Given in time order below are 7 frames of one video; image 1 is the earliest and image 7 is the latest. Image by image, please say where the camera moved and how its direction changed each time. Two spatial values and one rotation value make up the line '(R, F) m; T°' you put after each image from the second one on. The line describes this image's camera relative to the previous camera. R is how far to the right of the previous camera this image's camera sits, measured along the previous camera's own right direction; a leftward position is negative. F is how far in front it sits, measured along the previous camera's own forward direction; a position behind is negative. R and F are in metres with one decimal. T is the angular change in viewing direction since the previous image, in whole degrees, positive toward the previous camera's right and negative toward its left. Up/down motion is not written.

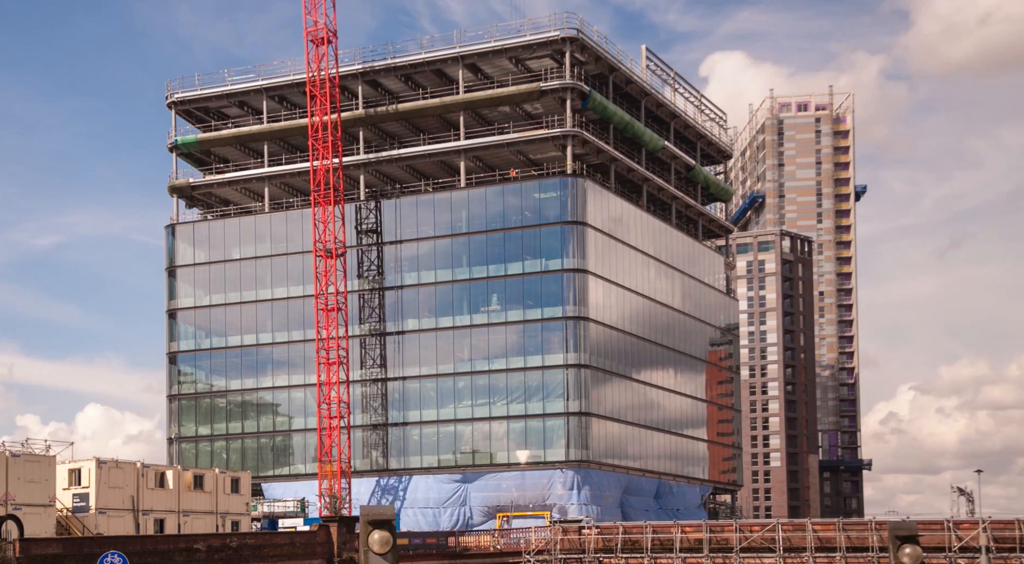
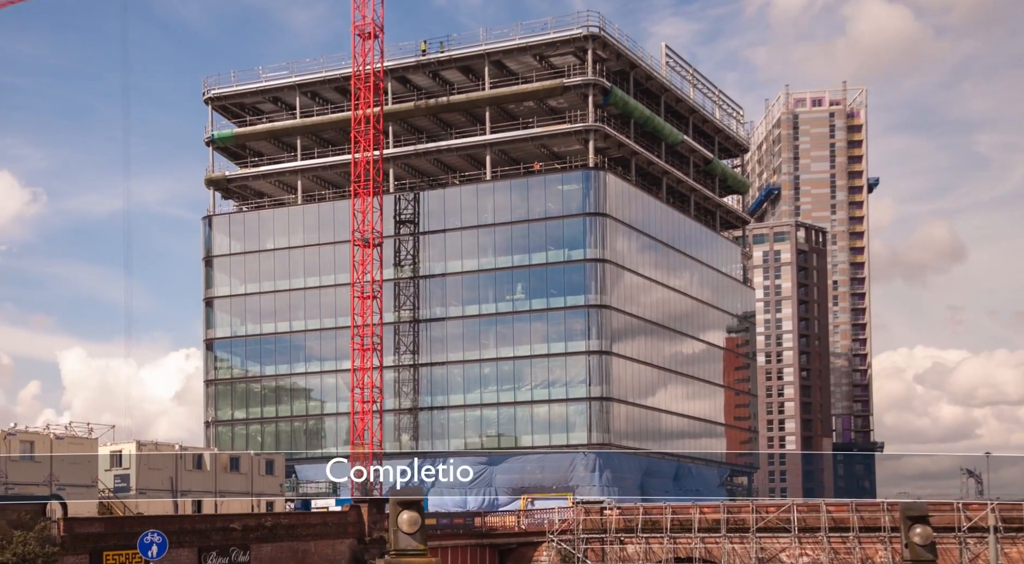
(-0.2, -3.5) m; -1°
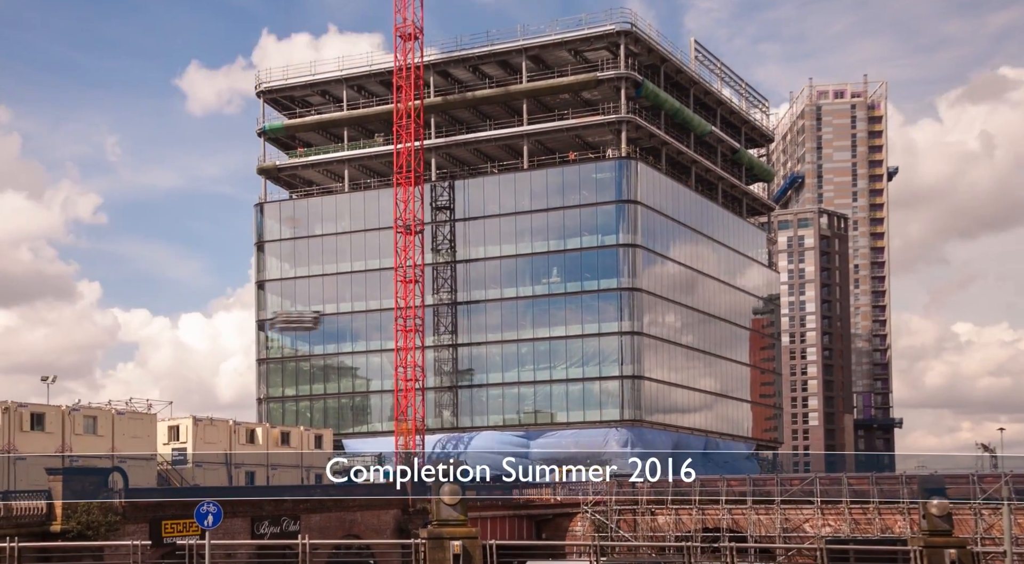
(-0.3, -5.2) m; -1°
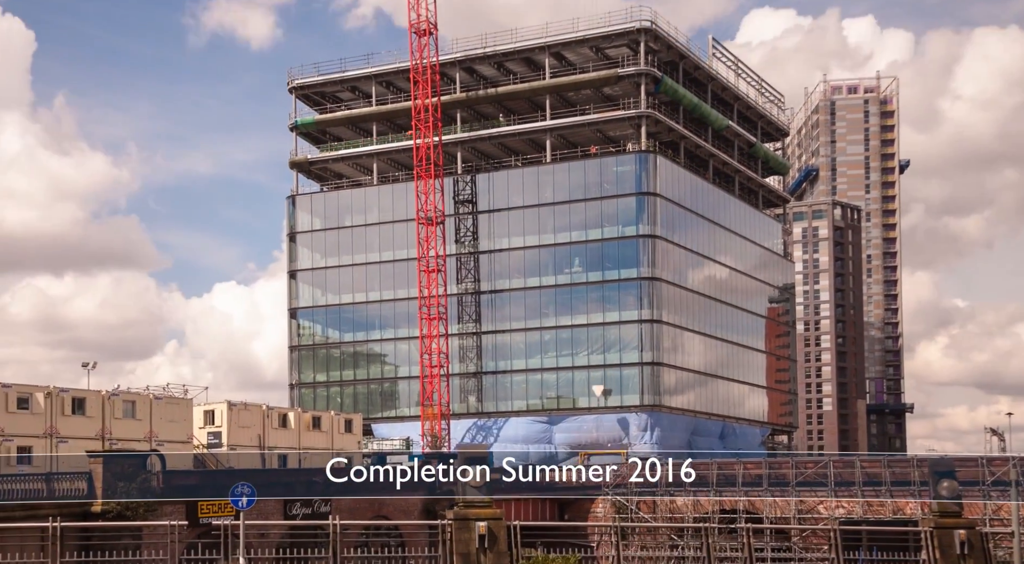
(-0.4, -3.7) m; -1°
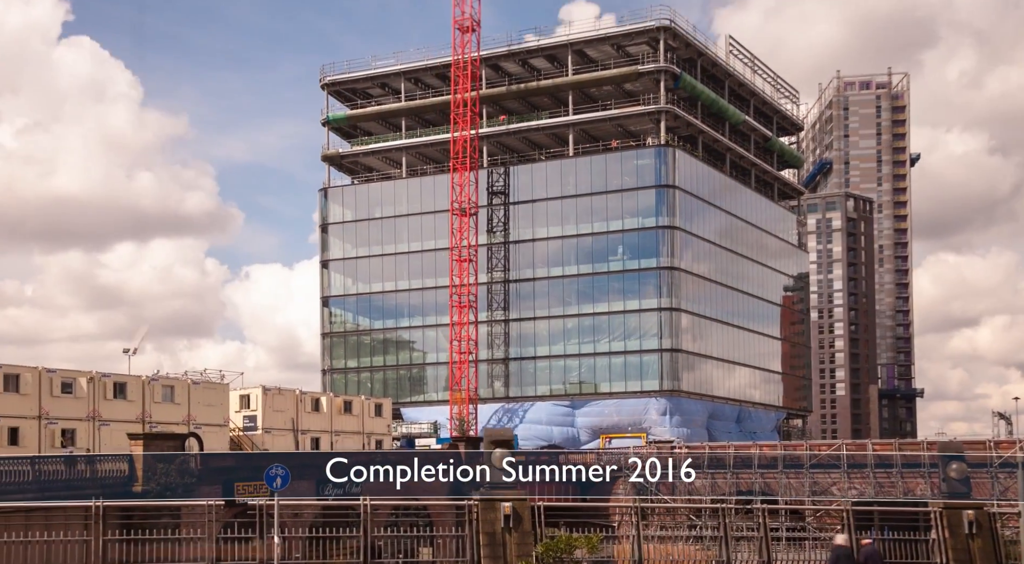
(-0.3, -4.2) m; -1°
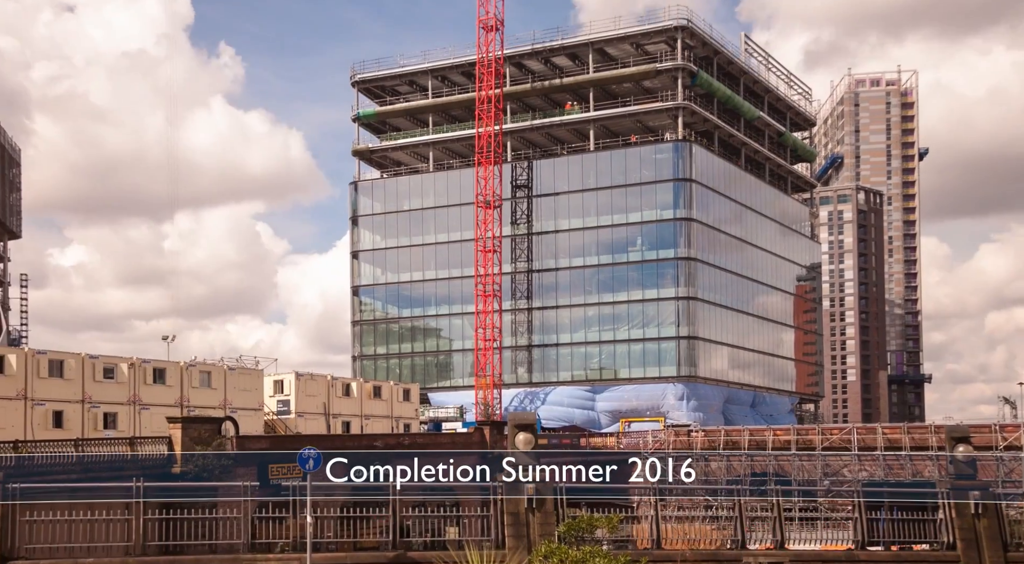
(-0.3, -4.6) m; -1°
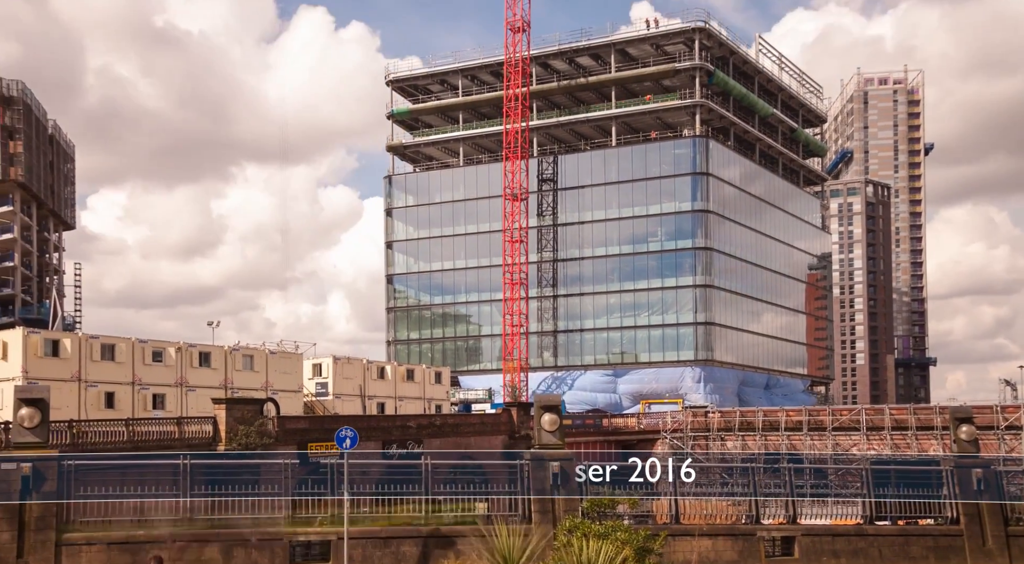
(-0.2, -6.5) m; -1°
